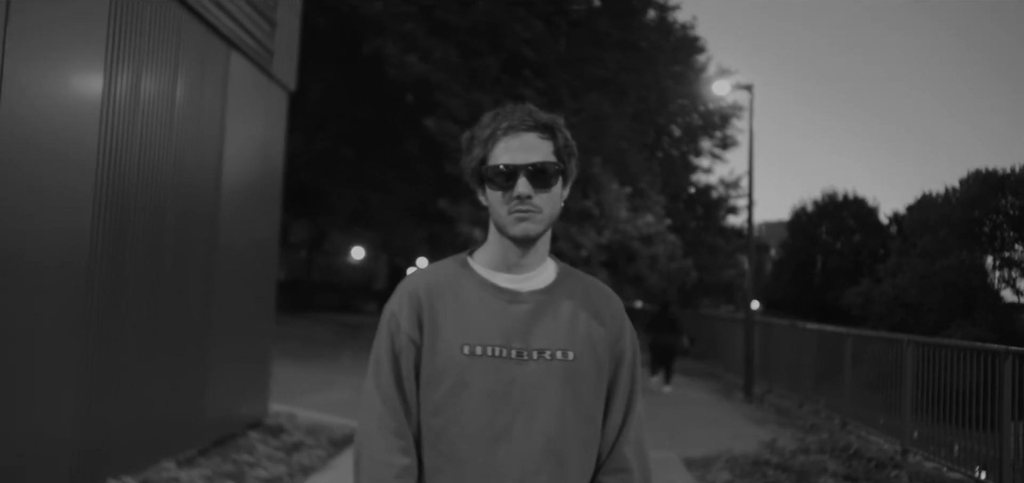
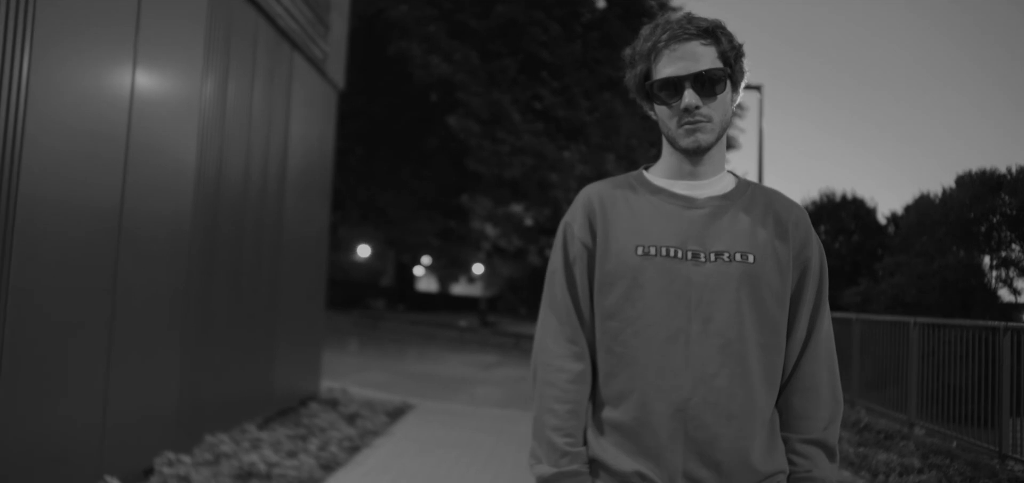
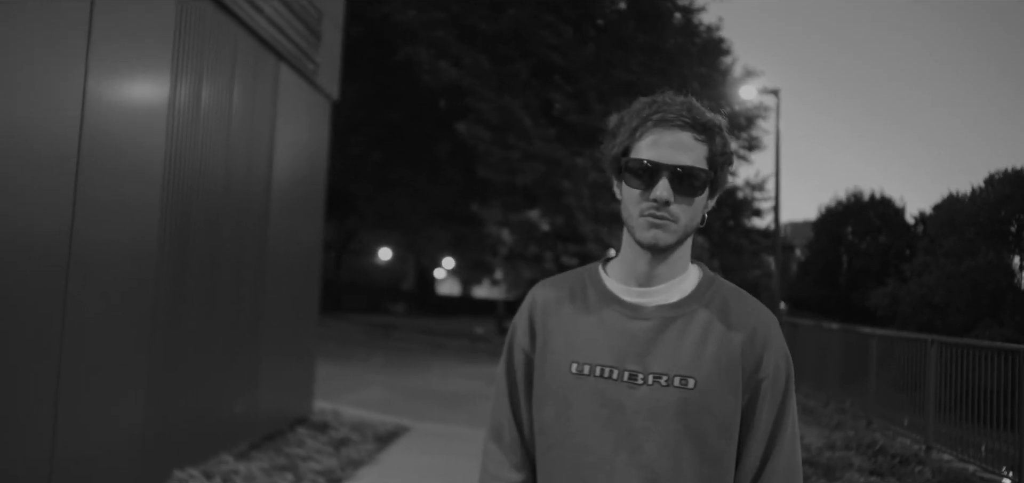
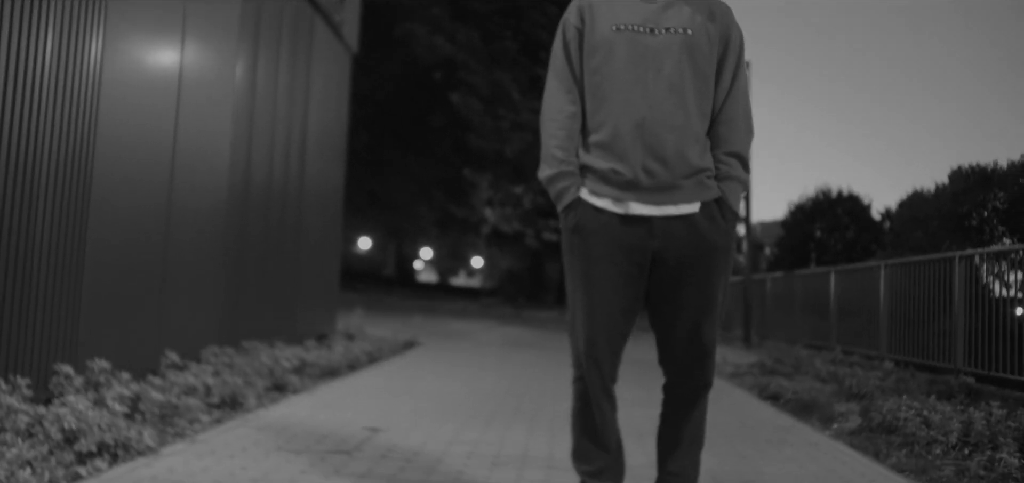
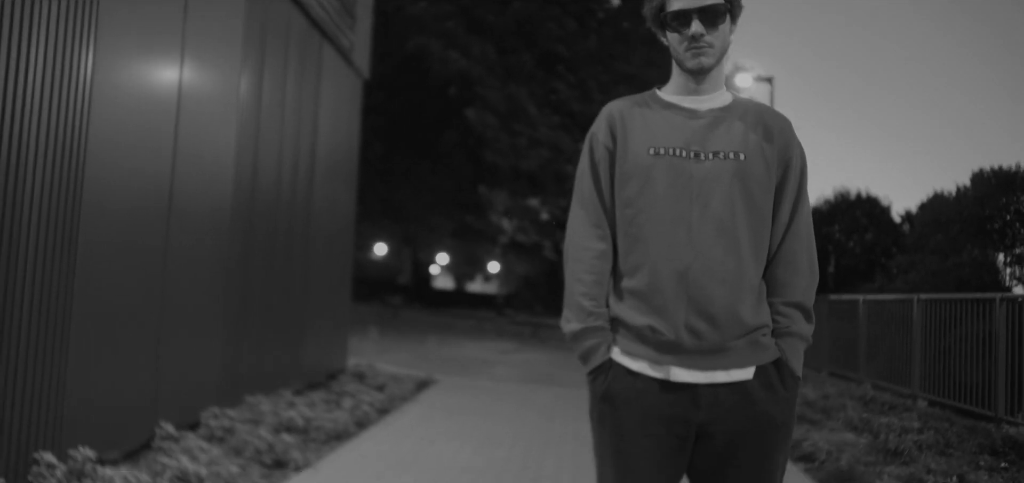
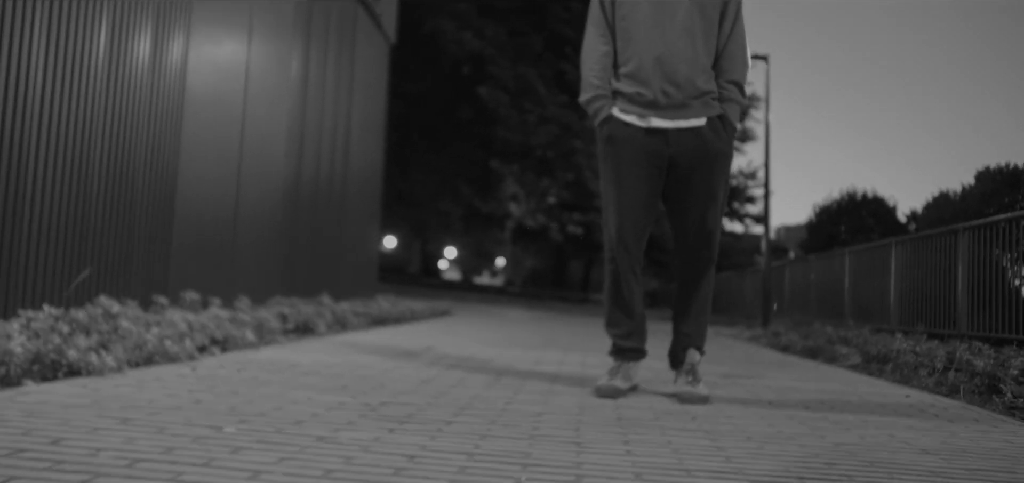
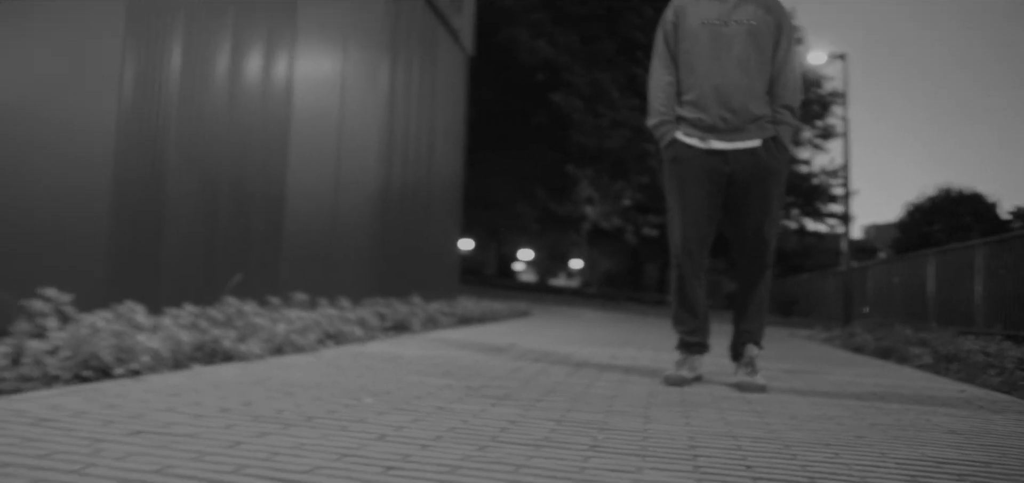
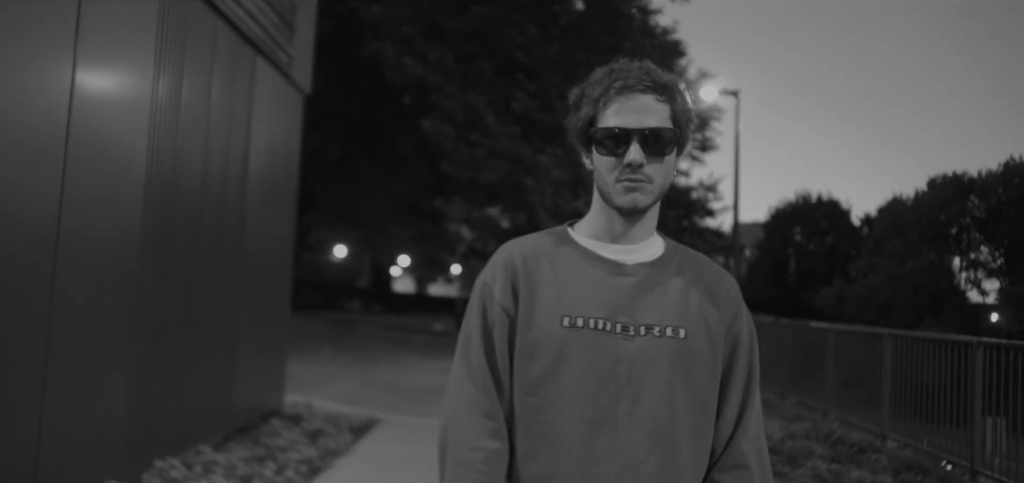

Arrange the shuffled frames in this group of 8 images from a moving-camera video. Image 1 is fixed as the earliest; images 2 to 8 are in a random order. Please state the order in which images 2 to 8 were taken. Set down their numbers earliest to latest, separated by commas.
3, 8, 2, 5, 4, 6, 7
